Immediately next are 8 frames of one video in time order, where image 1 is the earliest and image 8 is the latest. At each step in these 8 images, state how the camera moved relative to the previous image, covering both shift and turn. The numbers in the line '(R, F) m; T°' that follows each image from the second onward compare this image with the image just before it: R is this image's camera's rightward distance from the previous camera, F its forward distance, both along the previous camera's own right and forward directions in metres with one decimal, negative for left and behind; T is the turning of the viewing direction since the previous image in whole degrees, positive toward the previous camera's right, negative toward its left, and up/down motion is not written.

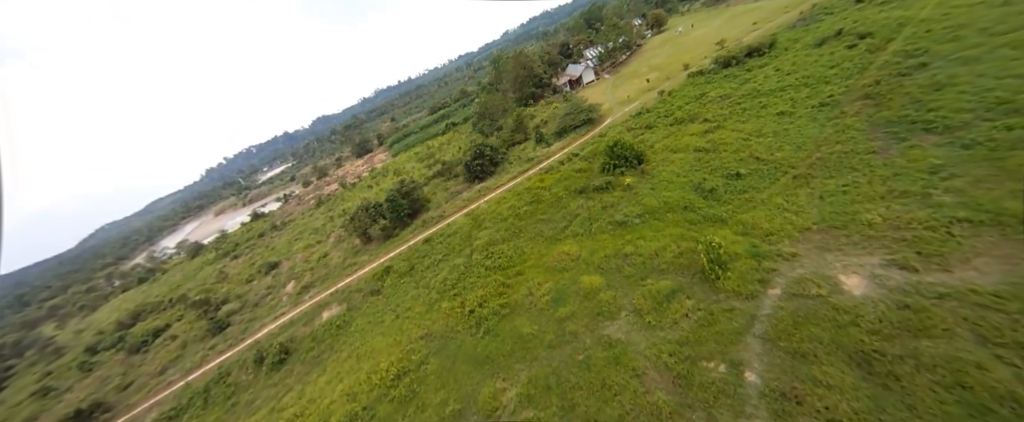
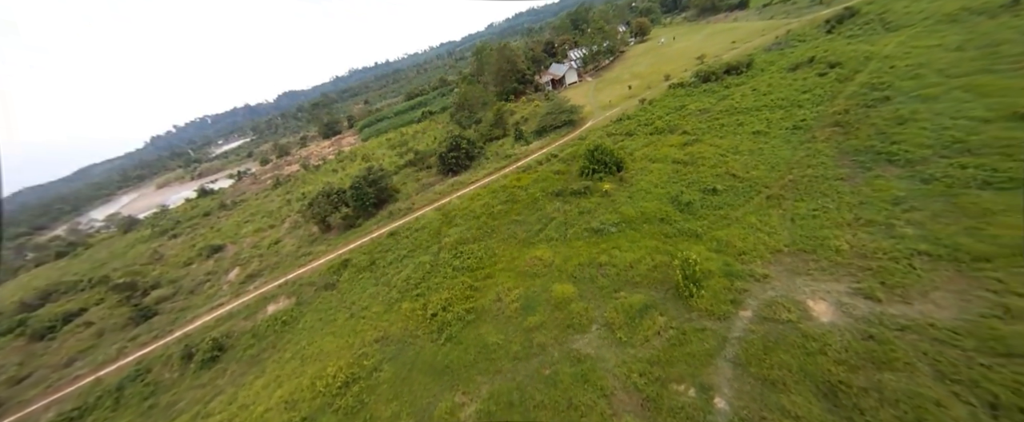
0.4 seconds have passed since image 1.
(0.0, +1.1) m; +5°
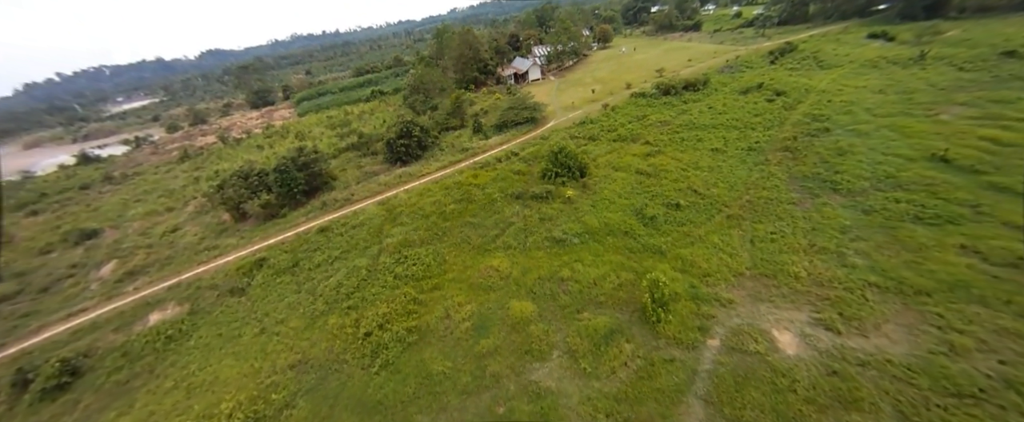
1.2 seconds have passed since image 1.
(-0.3, +2.1) m; +9°
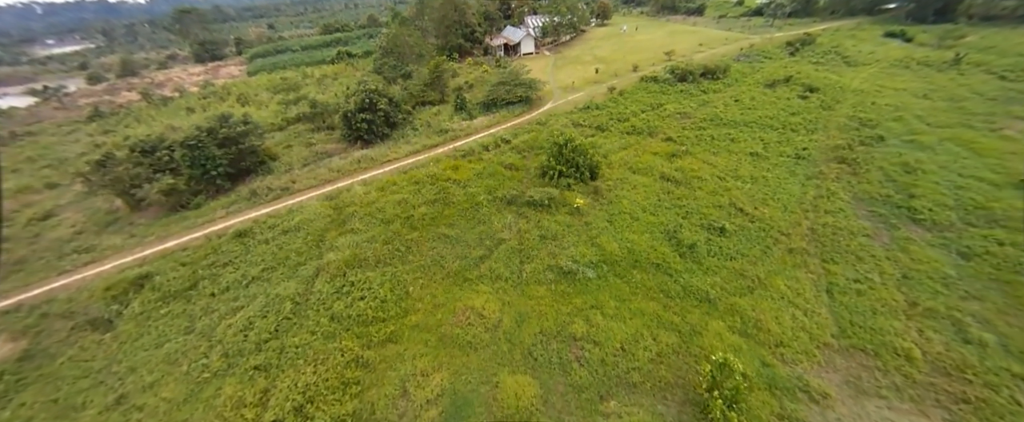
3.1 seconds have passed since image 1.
(-0.6, +5.1) m; +4°
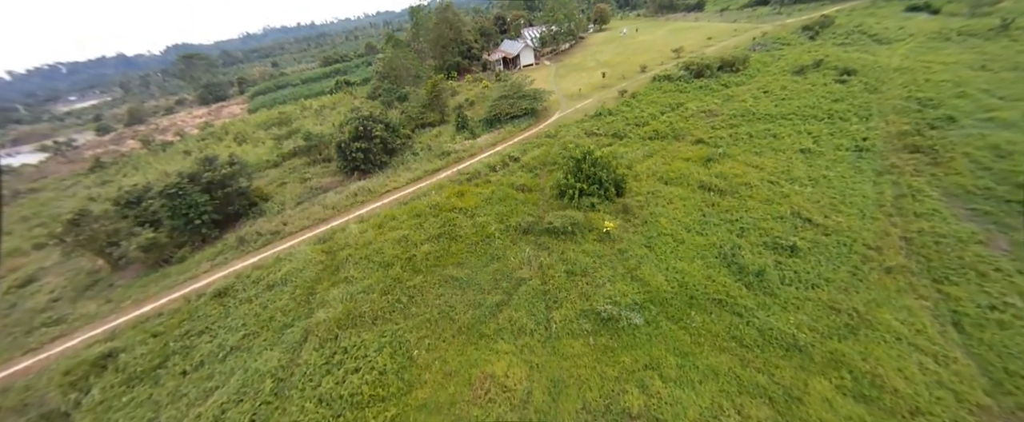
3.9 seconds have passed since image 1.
(-0.3, +2.3) m; -2°
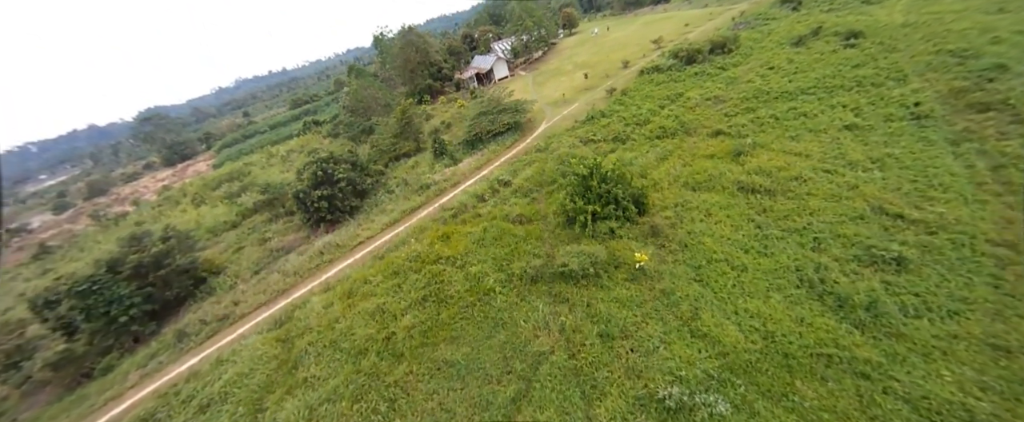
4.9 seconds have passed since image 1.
(0.0, +3.1) m; +1°
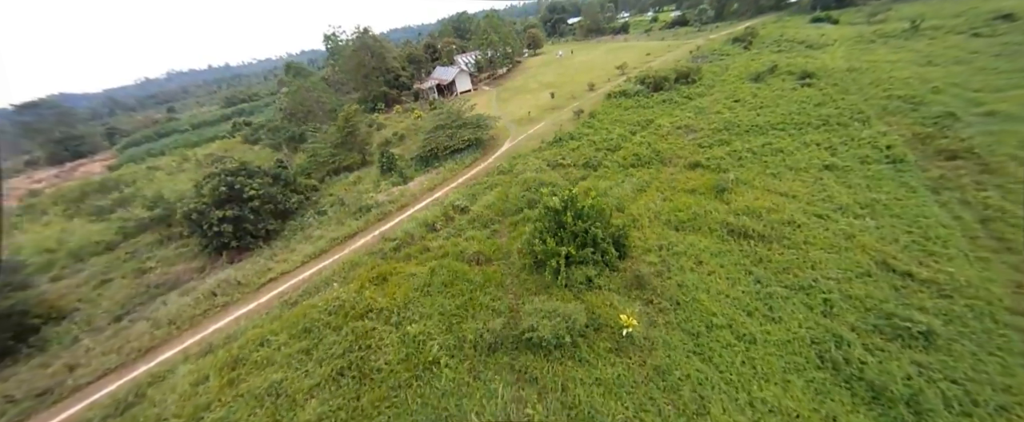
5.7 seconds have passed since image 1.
(+0.1, +2.4) m; +7°
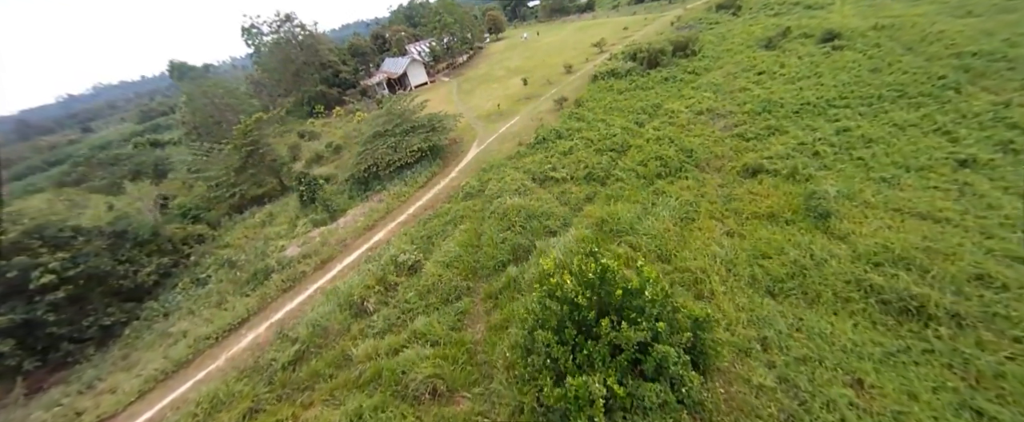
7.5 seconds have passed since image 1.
(+0.2, +5.2) m; +4°
